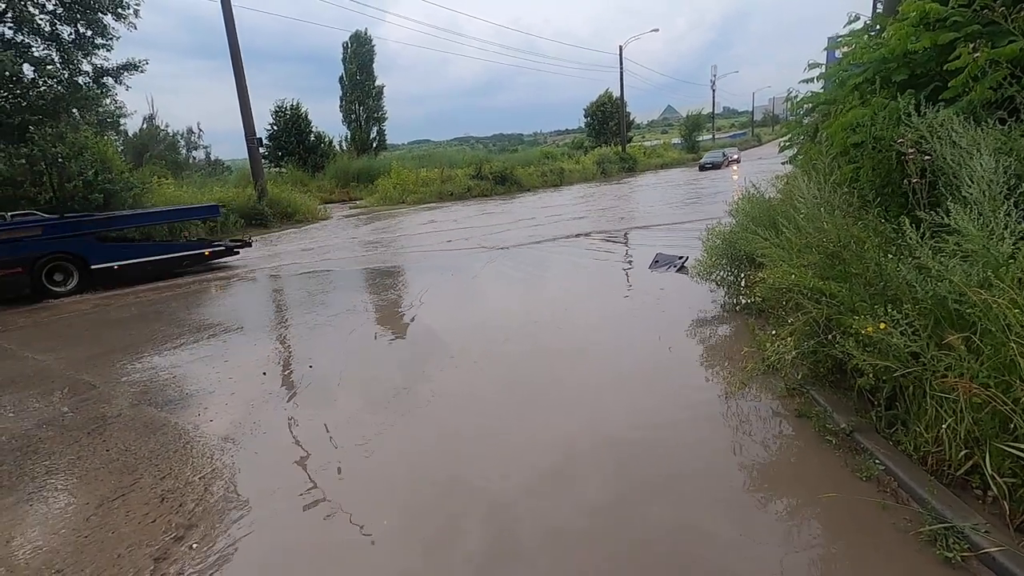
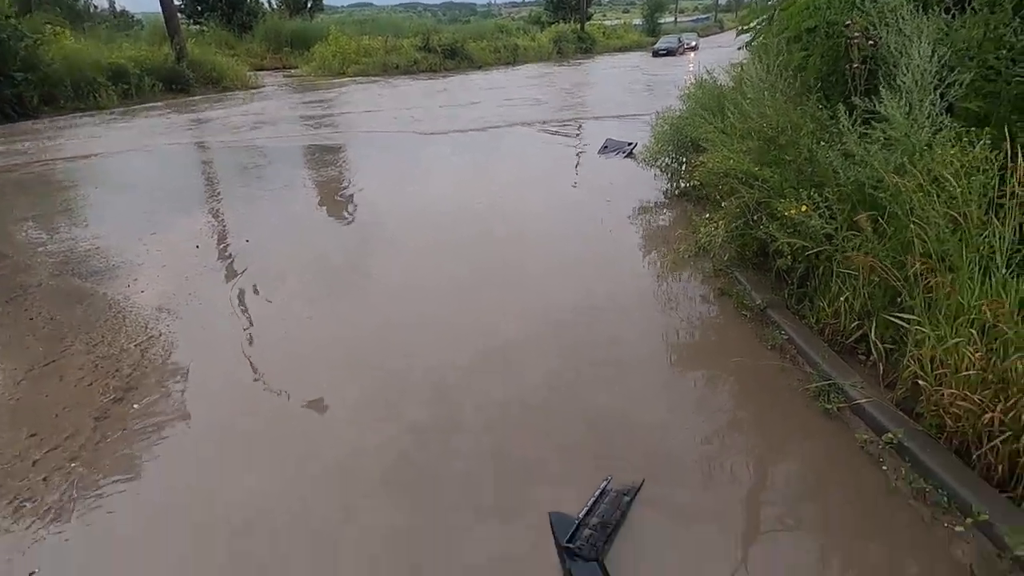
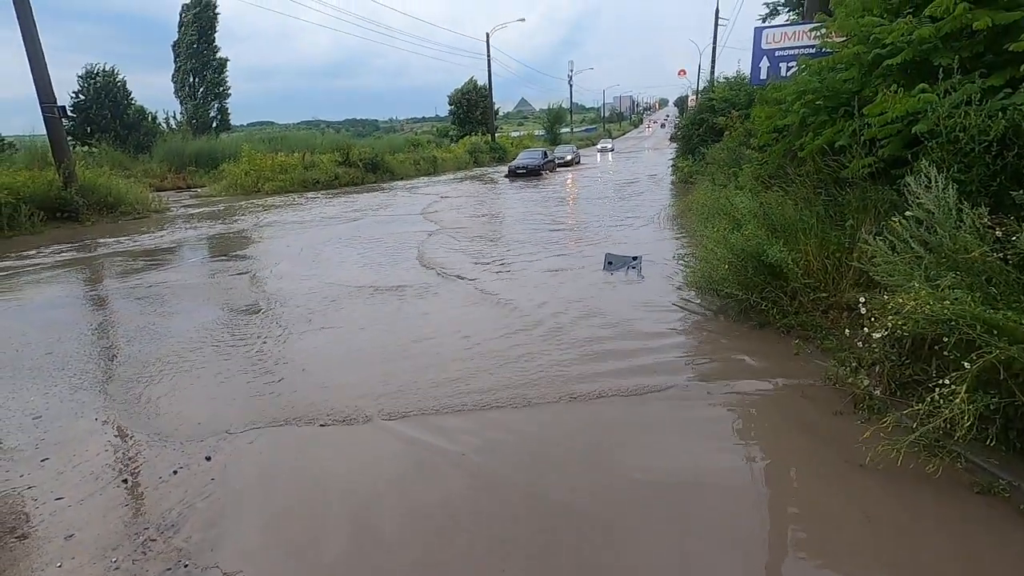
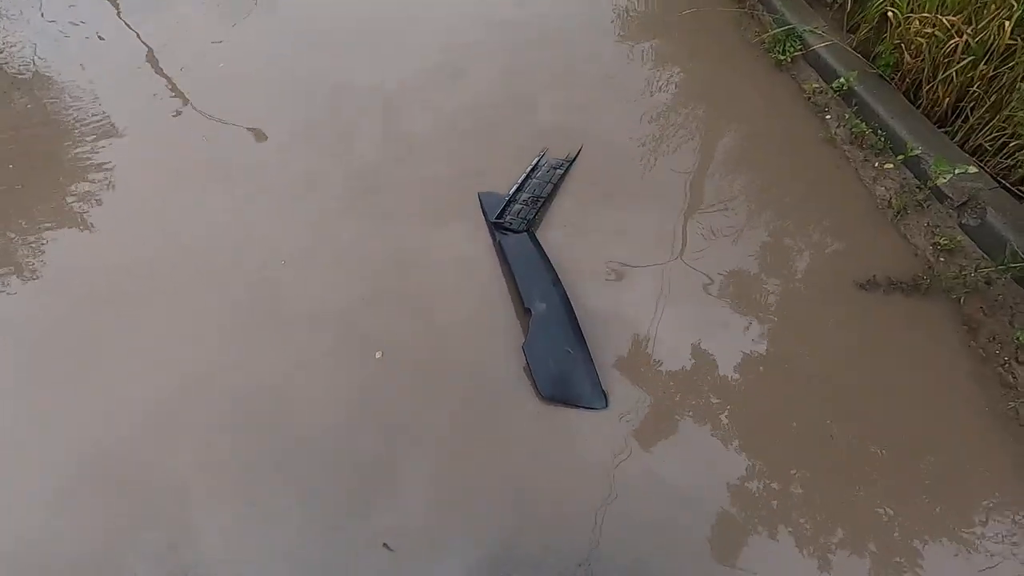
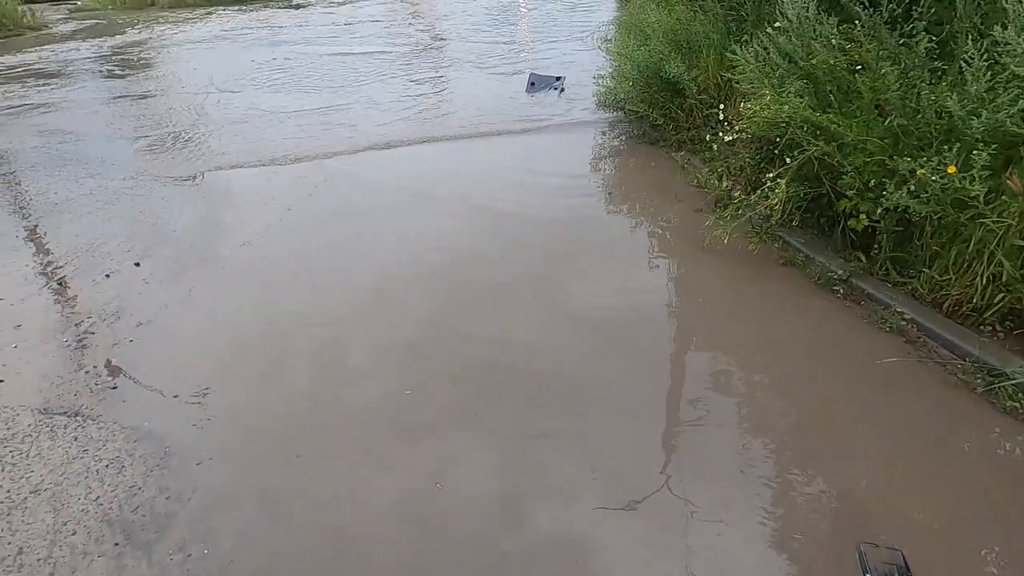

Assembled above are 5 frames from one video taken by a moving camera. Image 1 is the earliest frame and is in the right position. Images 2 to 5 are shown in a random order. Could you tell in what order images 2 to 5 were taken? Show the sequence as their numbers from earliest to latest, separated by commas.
2, 4, 5, 3
